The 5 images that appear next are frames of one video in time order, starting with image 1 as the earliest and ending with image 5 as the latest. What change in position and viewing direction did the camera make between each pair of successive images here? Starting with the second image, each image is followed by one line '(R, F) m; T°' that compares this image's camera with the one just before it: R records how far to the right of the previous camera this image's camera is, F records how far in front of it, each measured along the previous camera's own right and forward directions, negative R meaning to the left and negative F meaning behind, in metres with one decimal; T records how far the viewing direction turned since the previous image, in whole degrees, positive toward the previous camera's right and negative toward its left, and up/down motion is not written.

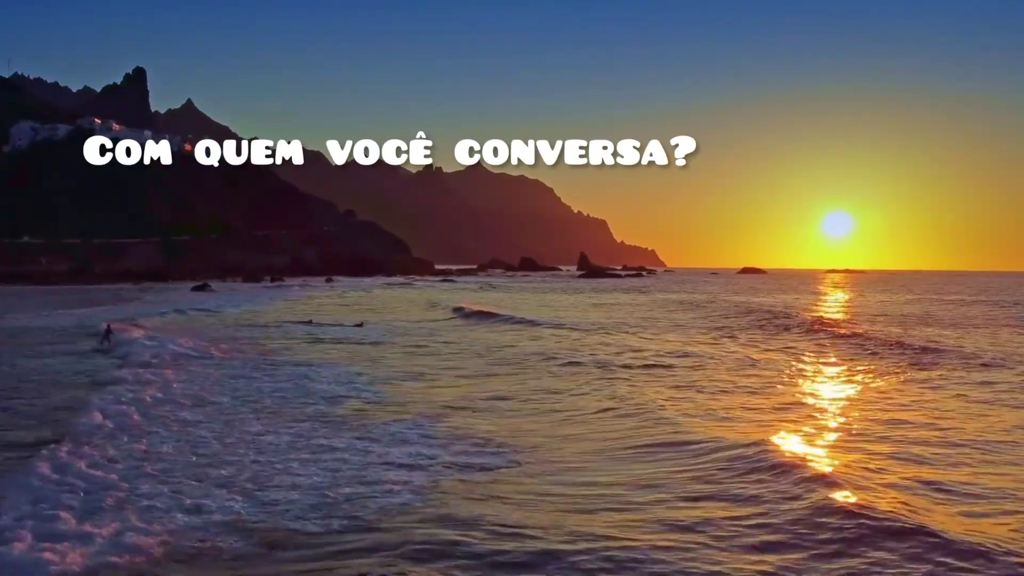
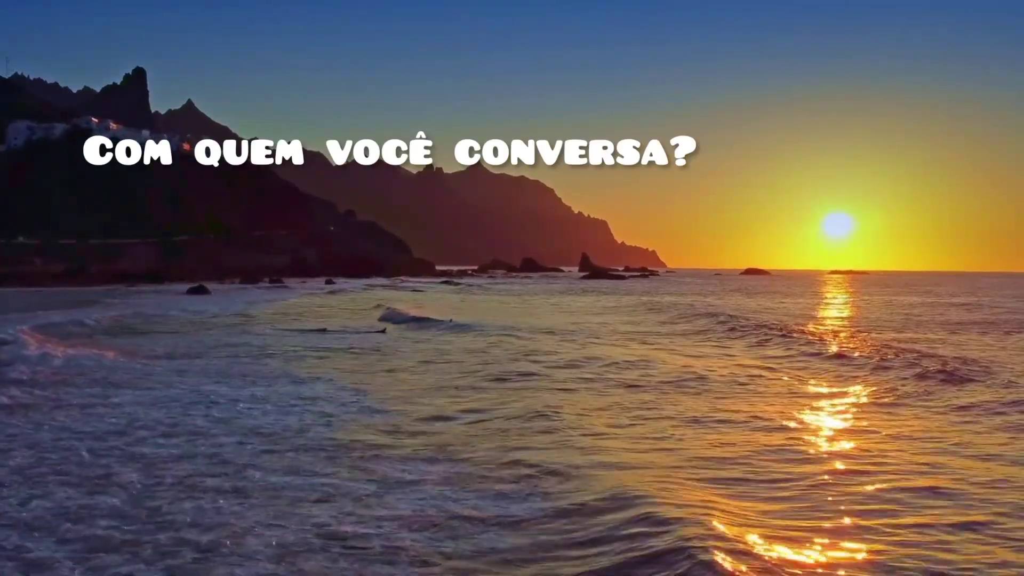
(-0.2, +0.9) m; 0°
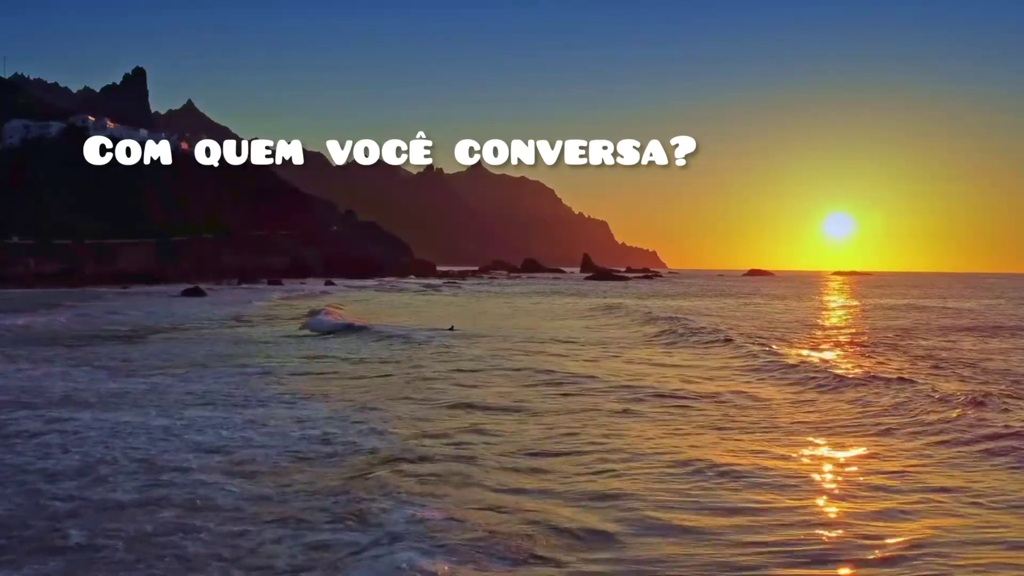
(-0.3, +1.3) m; 0°
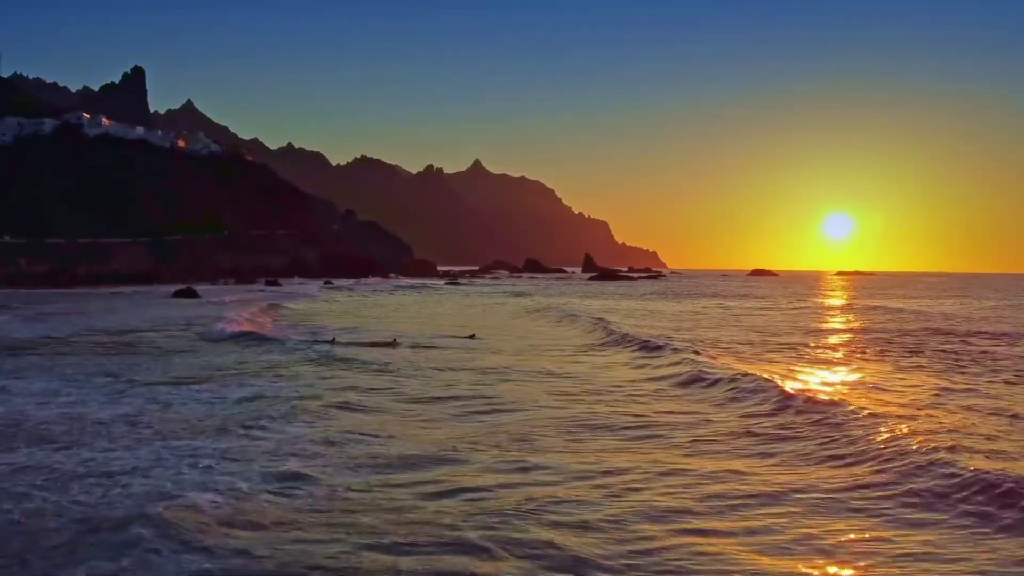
(-0.3, +1.6) m; 0°
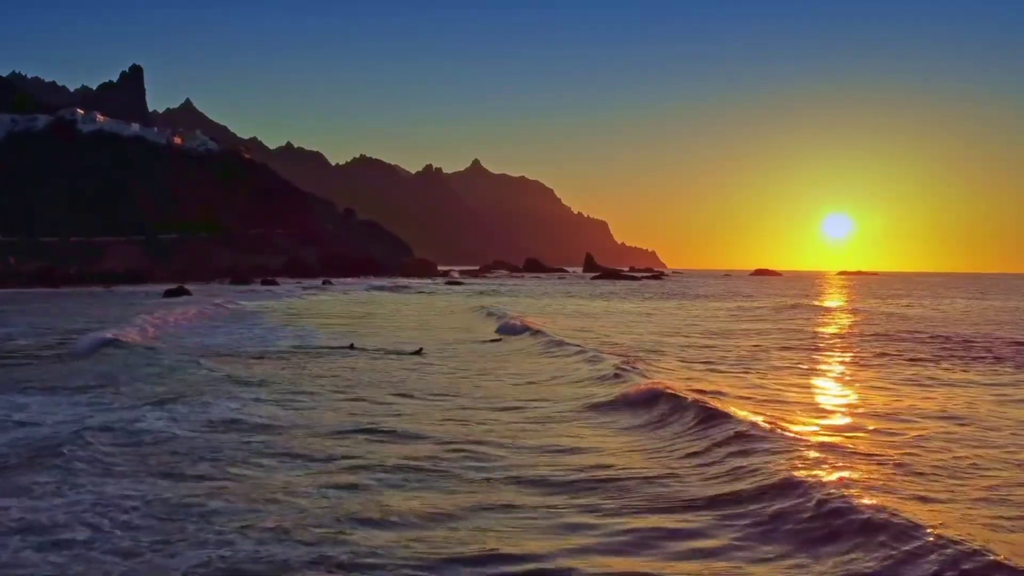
(-0.3, +1.5) m; 0°
